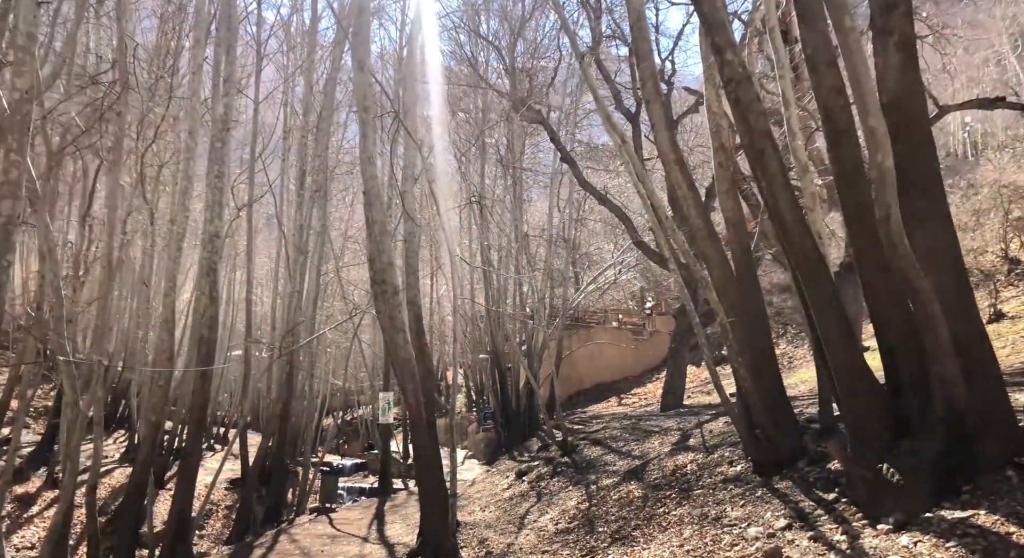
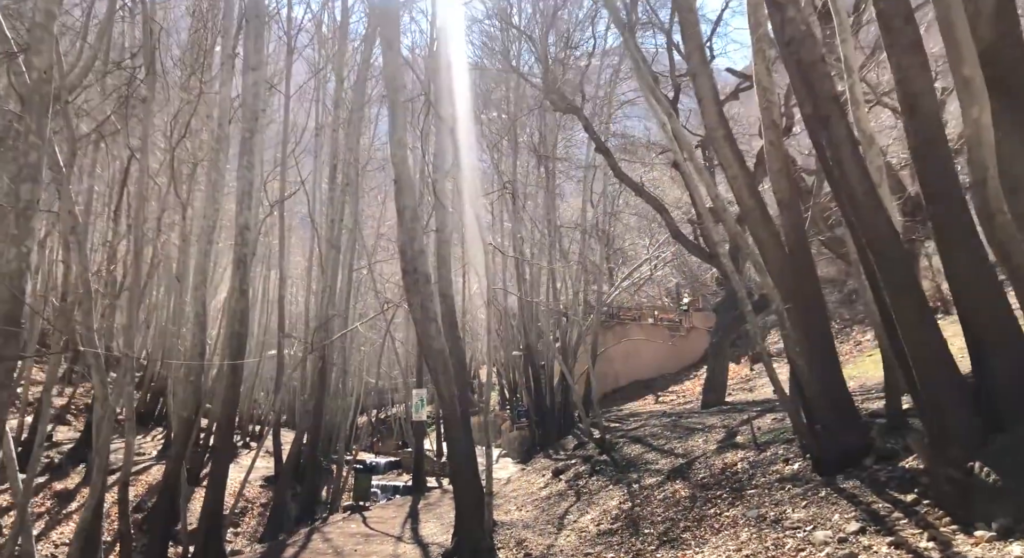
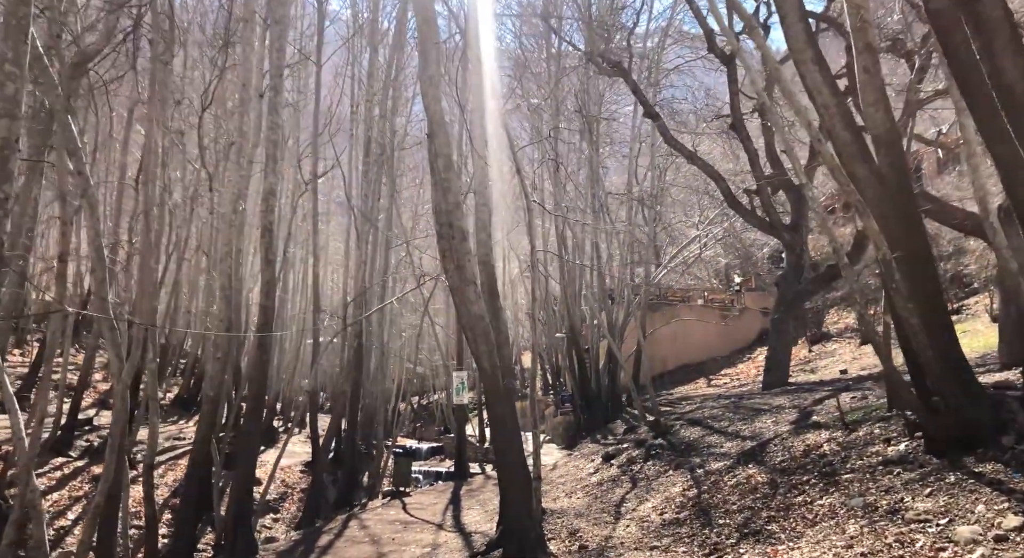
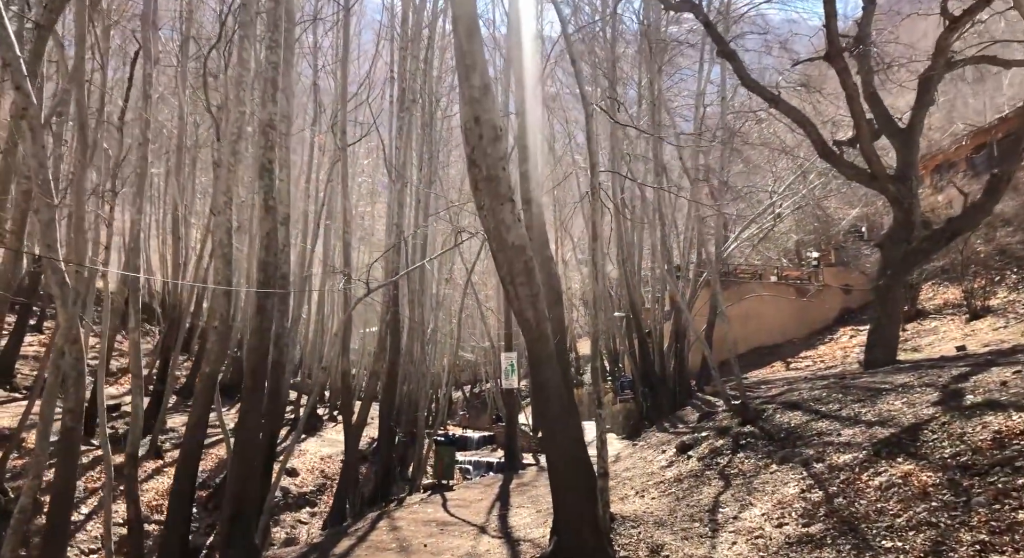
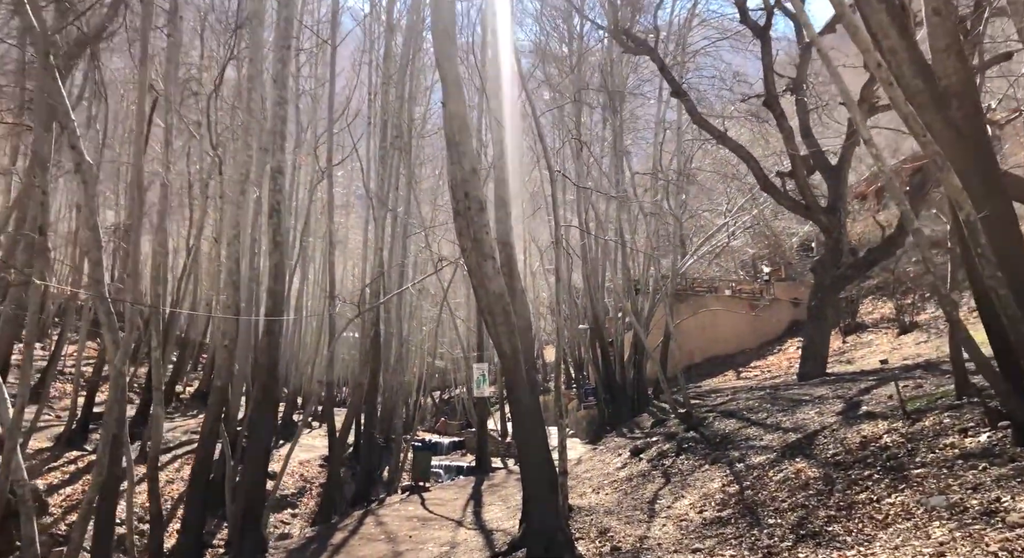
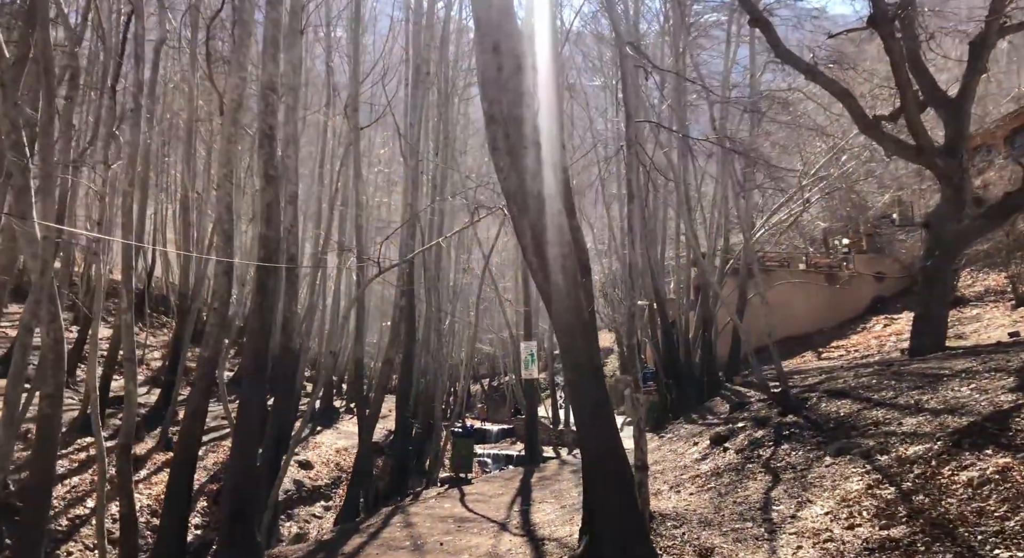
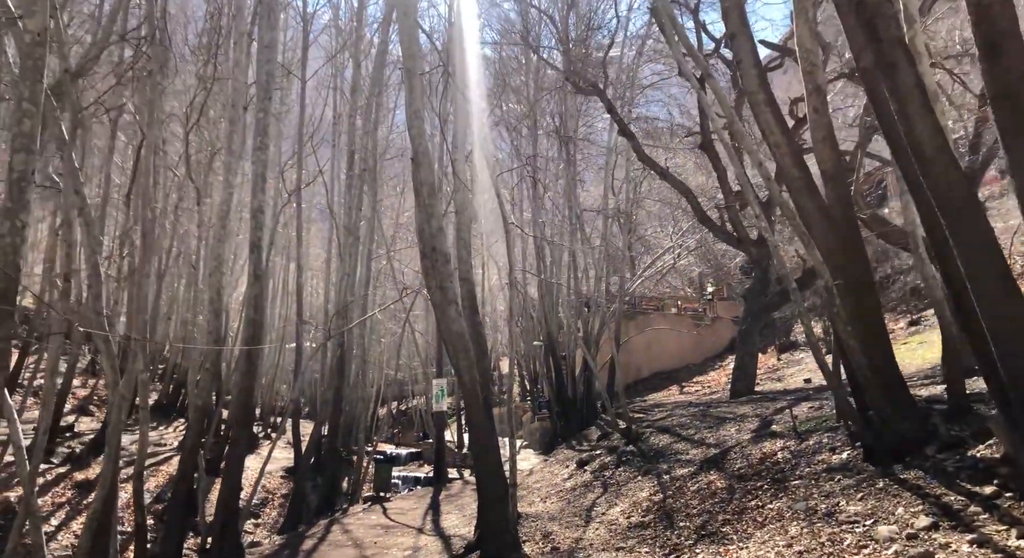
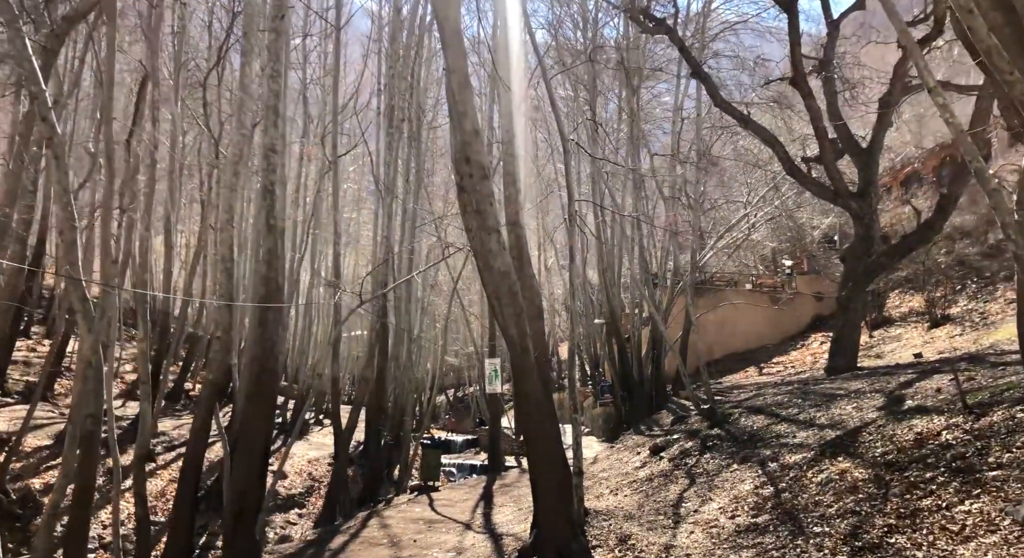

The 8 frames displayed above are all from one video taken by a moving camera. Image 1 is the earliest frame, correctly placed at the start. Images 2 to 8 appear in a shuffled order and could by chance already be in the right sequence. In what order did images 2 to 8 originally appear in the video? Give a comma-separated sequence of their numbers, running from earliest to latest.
2, 7, 3, 5, 8, 4, 6
